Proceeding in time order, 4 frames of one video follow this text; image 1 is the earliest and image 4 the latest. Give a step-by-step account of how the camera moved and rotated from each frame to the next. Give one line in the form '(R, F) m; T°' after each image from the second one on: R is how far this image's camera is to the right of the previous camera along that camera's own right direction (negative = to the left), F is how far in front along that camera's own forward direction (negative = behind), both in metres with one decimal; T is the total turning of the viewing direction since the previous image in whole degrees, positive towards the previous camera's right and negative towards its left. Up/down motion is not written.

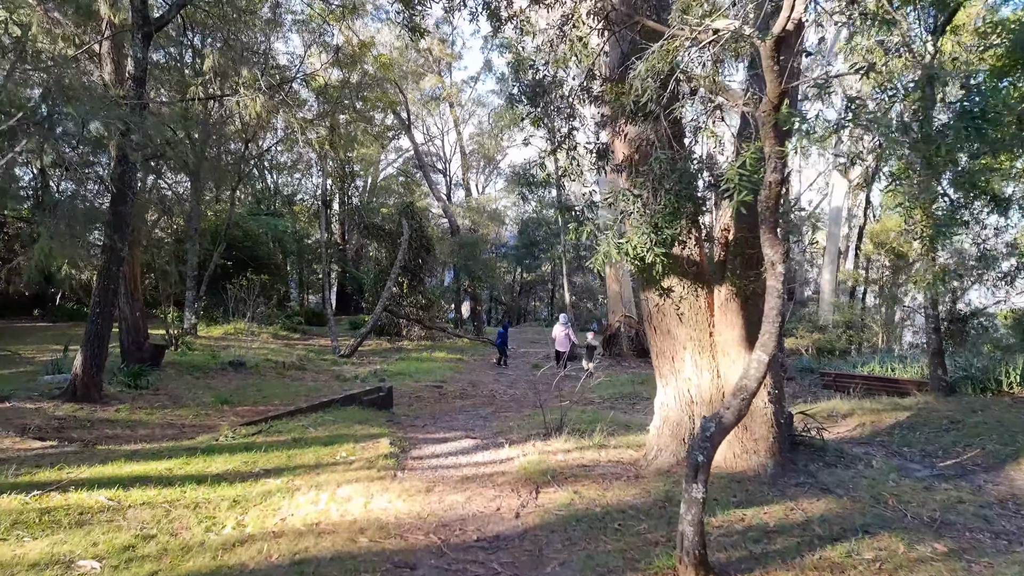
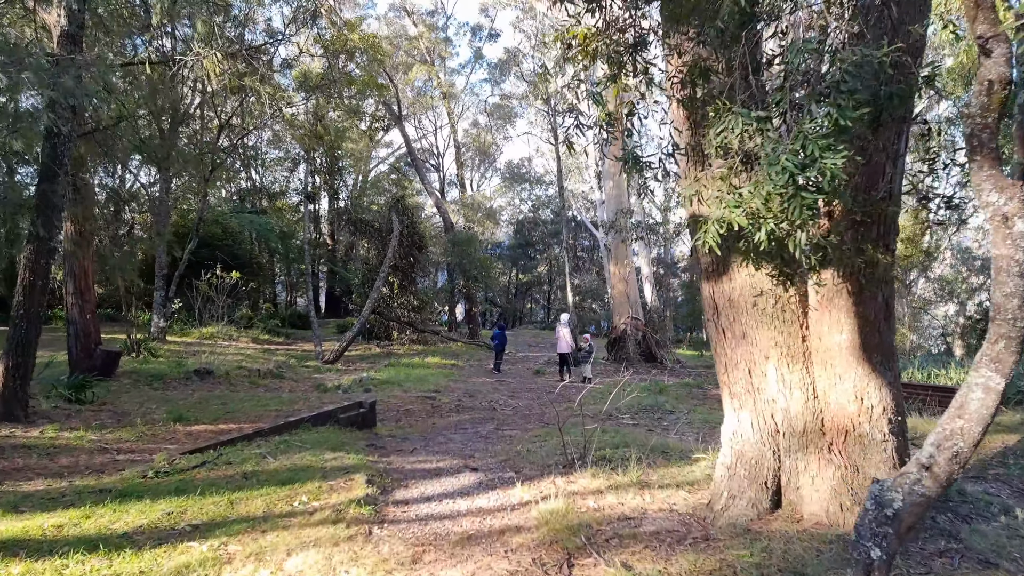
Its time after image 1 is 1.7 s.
(-0.1, +1.2) m; +1°
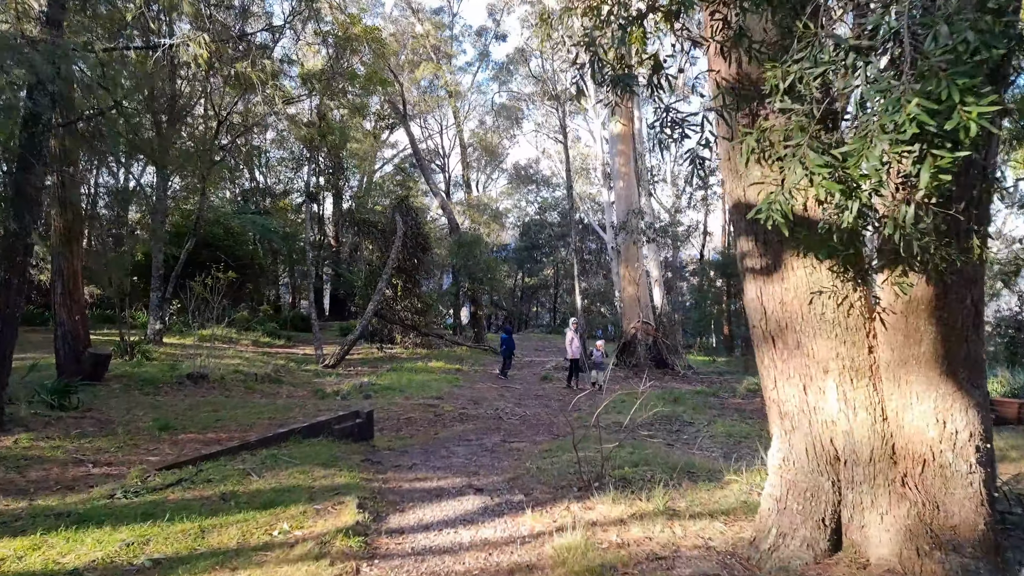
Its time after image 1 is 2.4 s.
(0.0, +0.5) m; -1°
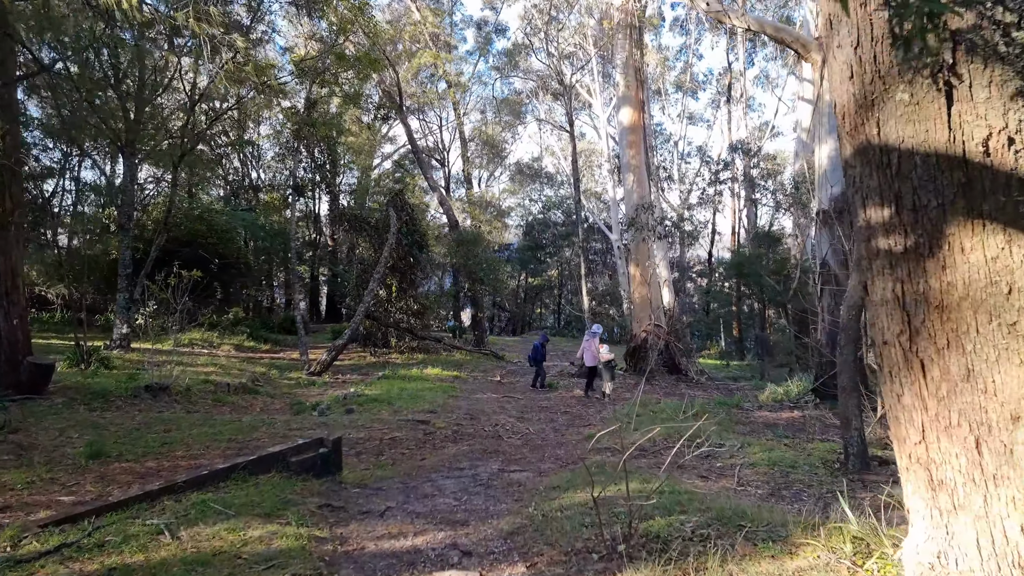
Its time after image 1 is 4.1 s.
(0.0, +1.1) m; 0°
